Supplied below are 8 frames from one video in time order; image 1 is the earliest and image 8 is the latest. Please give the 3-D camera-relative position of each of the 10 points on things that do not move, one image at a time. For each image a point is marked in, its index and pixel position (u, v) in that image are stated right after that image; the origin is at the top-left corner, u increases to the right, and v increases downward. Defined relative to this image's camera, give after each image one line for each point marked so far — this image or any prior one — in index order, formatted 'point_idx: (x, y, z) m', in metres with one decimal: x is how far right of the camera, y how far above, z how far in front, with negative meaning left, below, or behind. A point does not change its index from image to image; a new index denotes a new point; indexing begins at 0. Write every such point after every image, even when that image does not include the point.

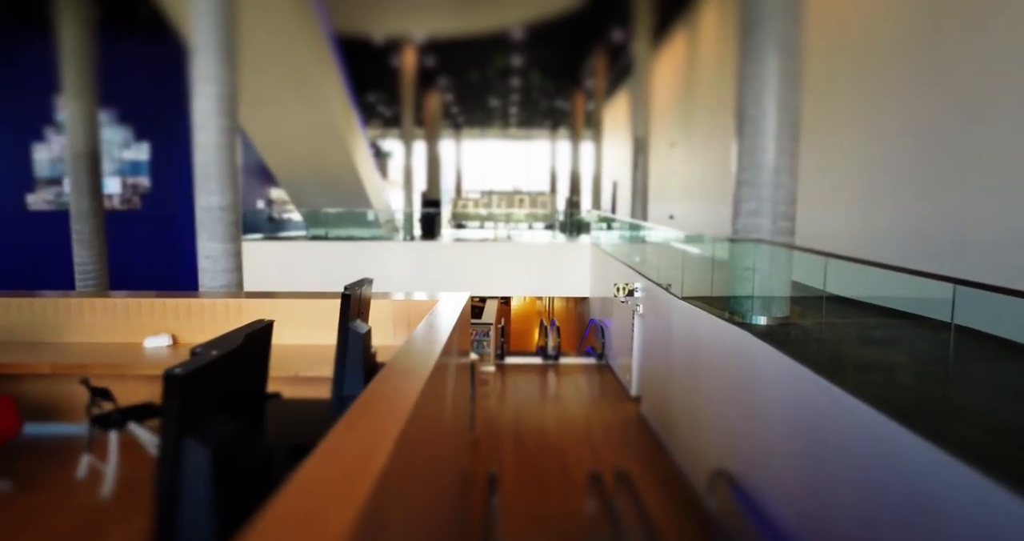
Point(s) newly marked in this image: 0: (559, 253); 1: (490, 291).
0: (+1.1, +0.3, +10.8) m
1: (-0.4, -0.5, +10.9) m
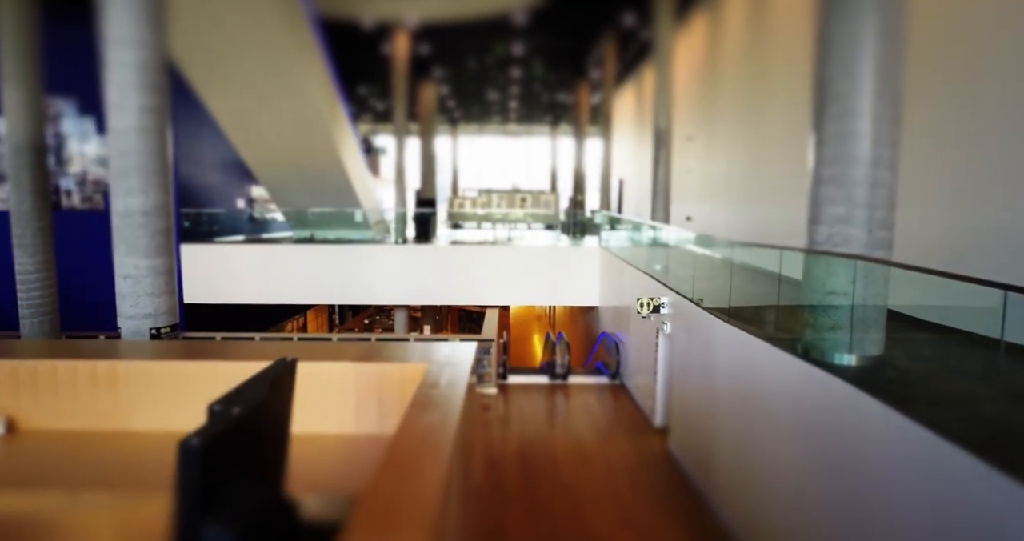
0: (+1.1, +0.2, +9.9) m
1: (-0.4, -0.6, +10.0) m
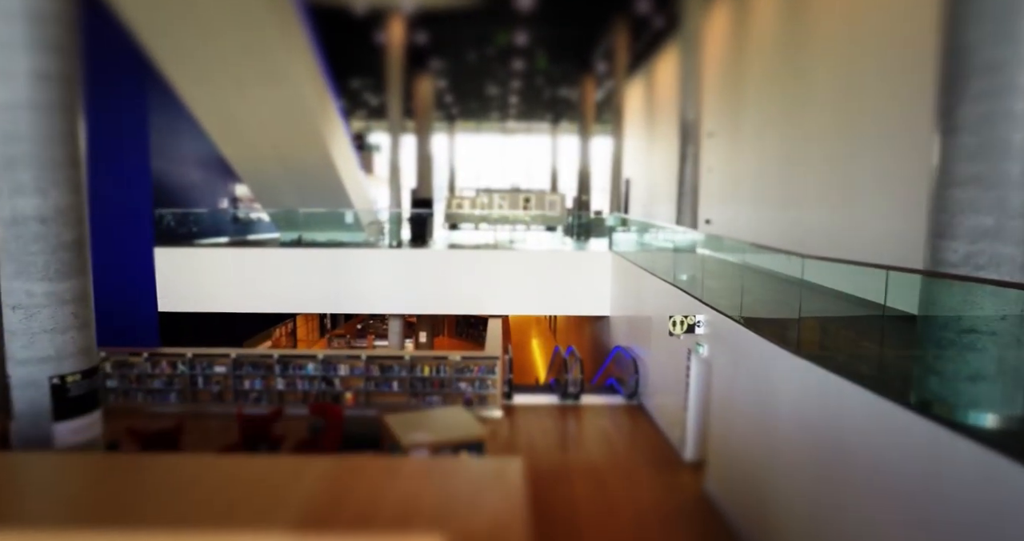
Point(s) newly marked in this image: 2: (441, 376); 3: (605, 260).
0: (+1.2, +0.1, +9.1) m
1: (-0.3, -0.7, +9.3) m
2: (-0.9, -1.4, +6.6) m
3: (+1.7, +0.1, +9.1) m
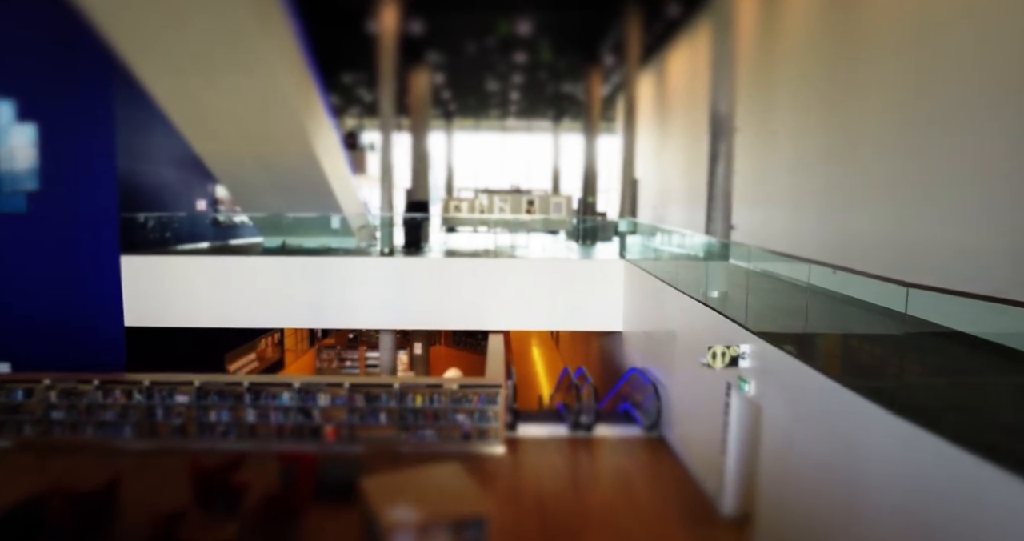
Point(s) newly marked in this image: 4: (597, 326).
0: (+1.2, -0.1, +8.3) m
1: (-0.3, -0.9, +8.5) m
2: (-0.9, -1.6, +5.8) m
3: (+1.8, 0.0, +8.3) m
4: (+1.4, -0.9, +8.4) m
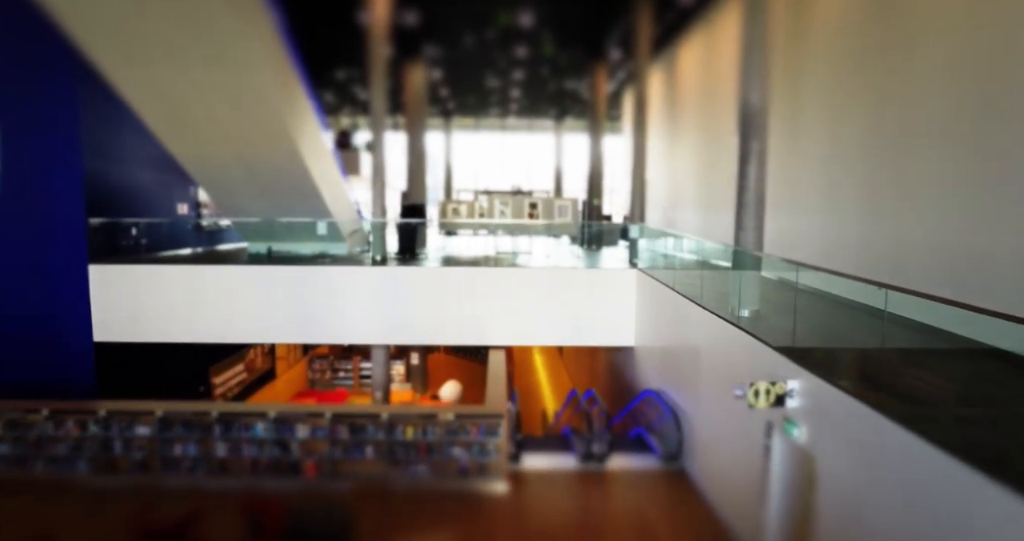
0: (+1.2, -0.2, +7.7) m
1: (-0.3, -1.0, +7.8) m
2: (-0.8, -1.7, +5.2) m
3: (+1.8, -0.2, +7.7) m
4: (+1.4, -1.1, +7.8) m
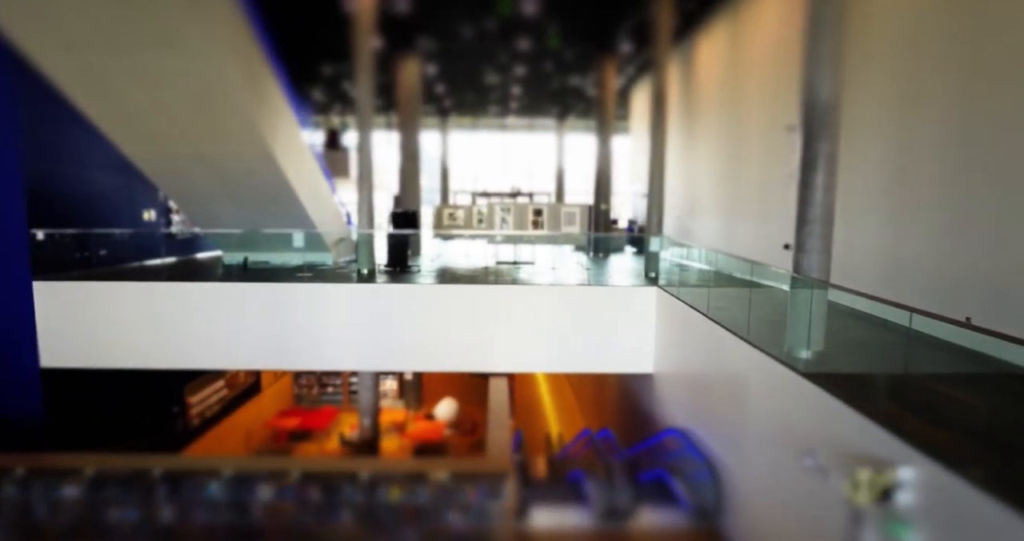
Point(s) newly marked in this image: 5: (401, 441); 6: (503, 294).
0: (+1.3, -0.5, +6.8) m
1: (-0.2, -1.3, +7.0) m
2: (-0.8, -1.9, +4.3) m
3: (+1.8, -0.4, +6.9) m
4: (+1.5, -1.3, +6.9) m
5: (-2.1, -3.2, +9.4) m
6: (-0.1, -0.3, +6.9) m
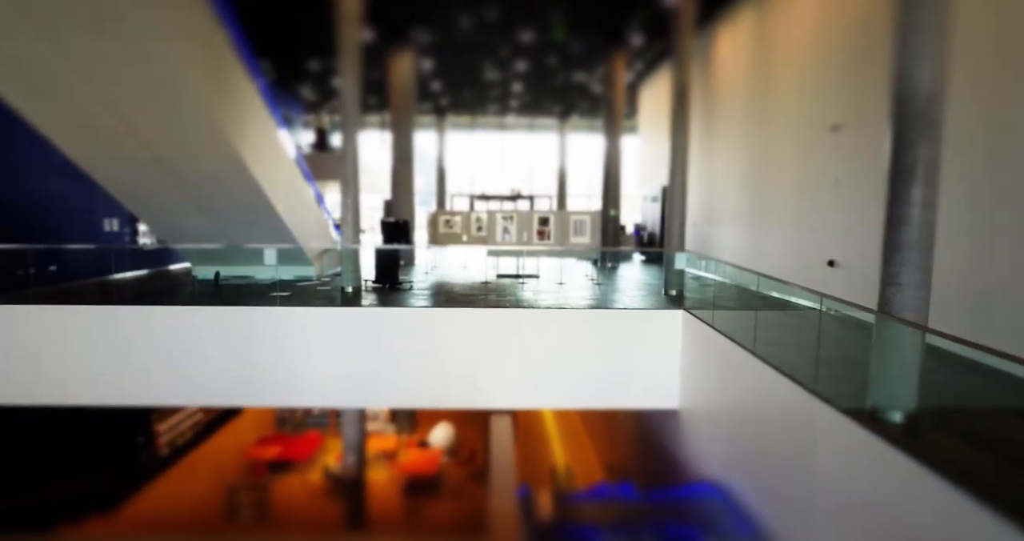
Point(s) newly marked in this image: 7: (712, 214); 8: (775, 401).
0: (+1.3, -0.7, +6.0) m
1: (-0.2, -1.5, +6.1) m
2: (-0.7, -2.2, +3.4) m
3: (+1.9, -0.6, +6.0) m
4: (+1.5, -1.5, +6.1) m
5: (-2.0, -3.4, +8.5) m
6: (0.0, -0.5, +6.0) m
7: (+3.6, +1.0, +9.0) m
8: (+2.1, -1.0, +4.1) m
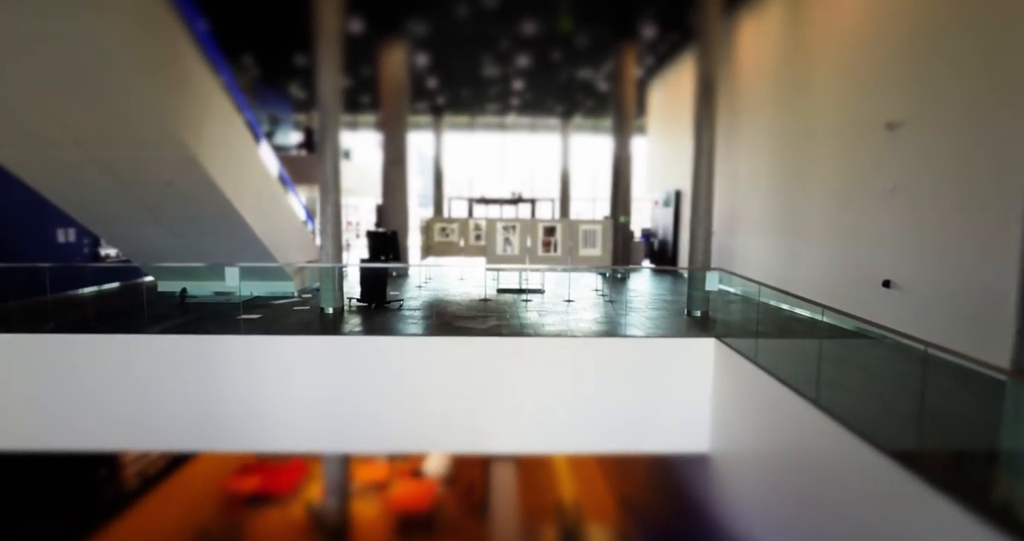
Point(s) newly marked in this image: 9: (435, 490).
0: (+1.4, -0.9, +5.2) m
1: (-0.1, -1.7, +5.3) m
2: (-0.7, -2.4, +2.6) m
3: (+1.9, -0.8, +5.2) m
4: (+1.6, -1.7, +5.3) m
5: (-2.0, -3.6, +7.7) m
6: (0.0, -0.7, +5.2) m
7: (+3.6, +0.8, +8.2) m
8: (+2.1, -1.2, +3.3) m
9: (-1.2, -3.5, +8.0) m
